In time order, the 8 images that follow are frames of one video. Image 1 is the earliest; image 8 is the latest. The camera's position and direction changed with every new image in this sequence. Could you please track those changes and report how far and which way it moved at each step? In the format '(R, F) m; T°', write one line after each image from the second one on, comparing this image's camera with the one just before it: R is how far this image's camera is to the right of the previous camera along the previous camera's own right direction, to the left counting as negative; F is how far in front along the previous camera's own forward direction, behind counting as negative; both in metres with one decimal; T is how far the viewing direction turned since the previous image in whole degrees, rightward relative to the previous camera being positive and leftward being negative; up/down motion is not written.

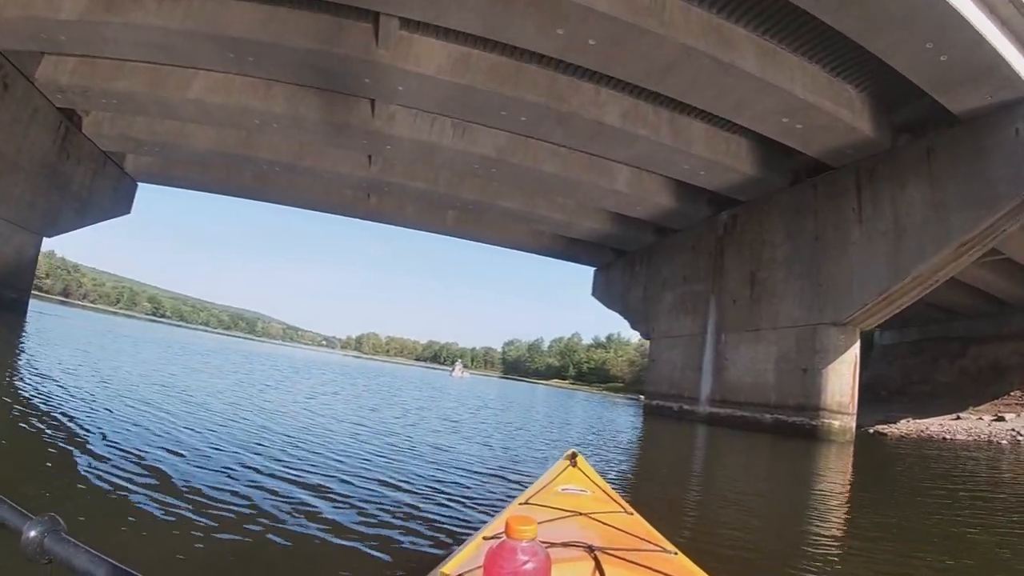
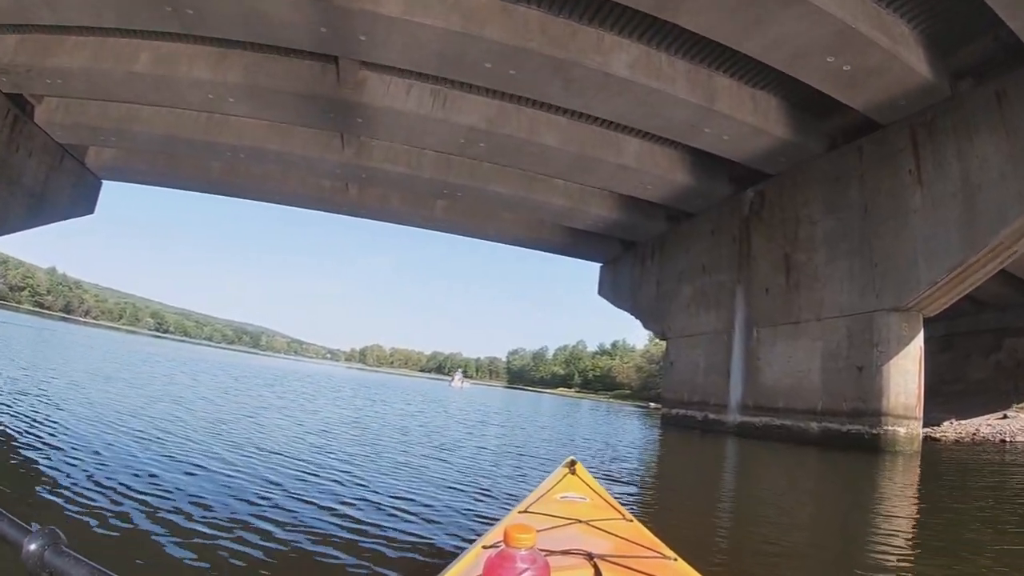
(+0.2, +2.4) m; 0°
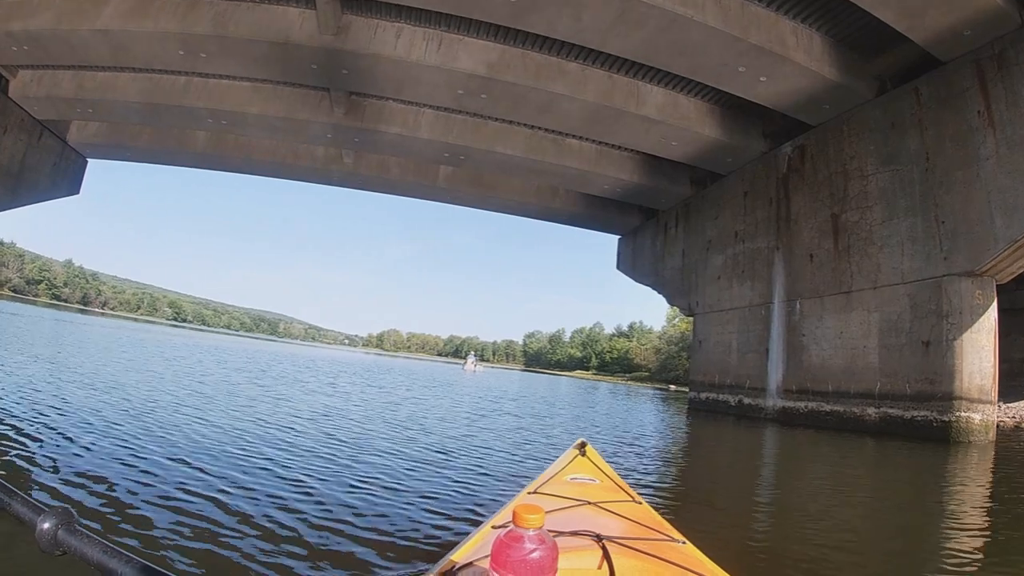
(+0.2, +1.6) m; -2°
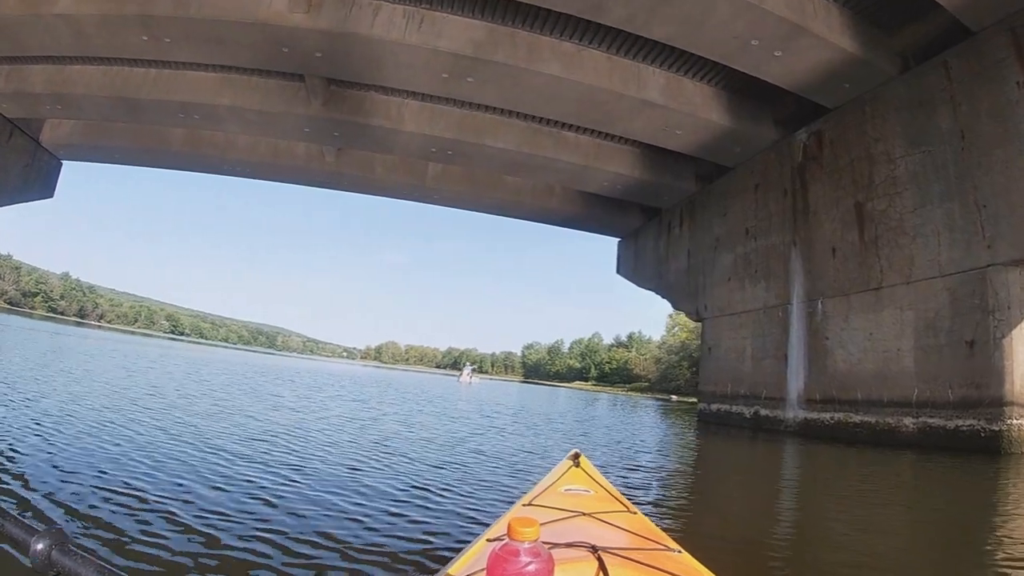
(+0.1, +1.2) m; 0°
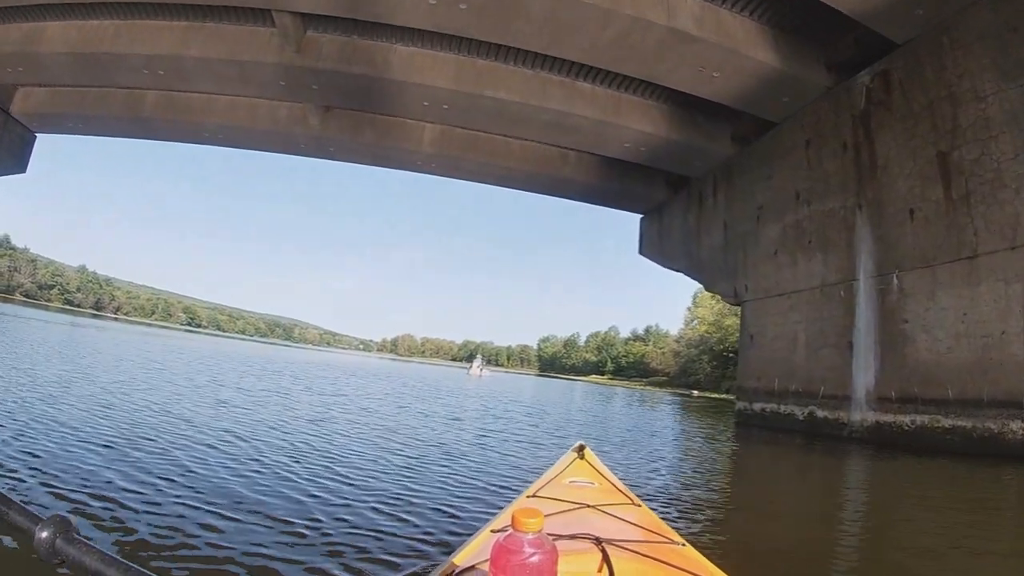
(+0.2, +2.0) m; -2°
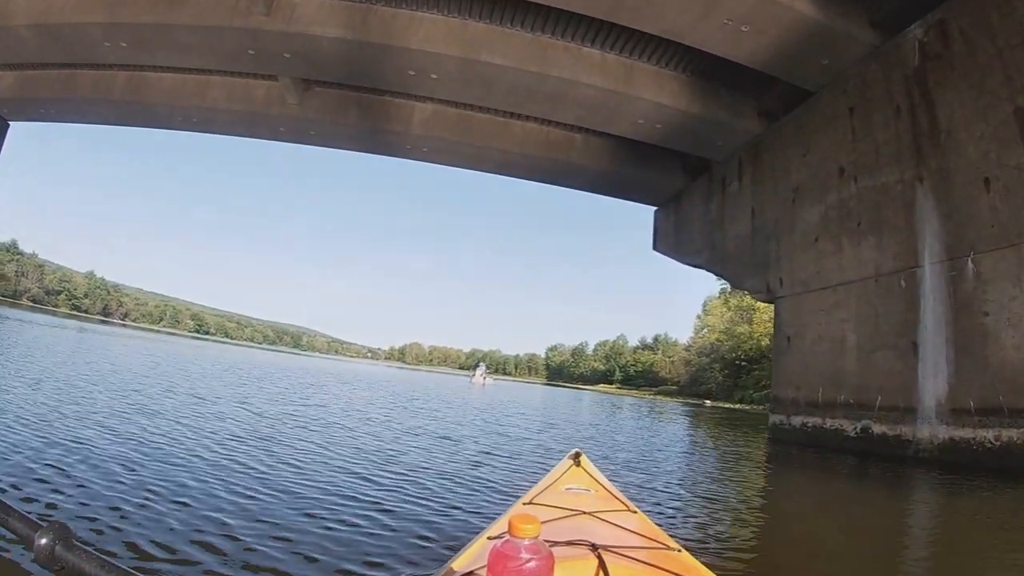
(+0.2, +1.5) m; -1°
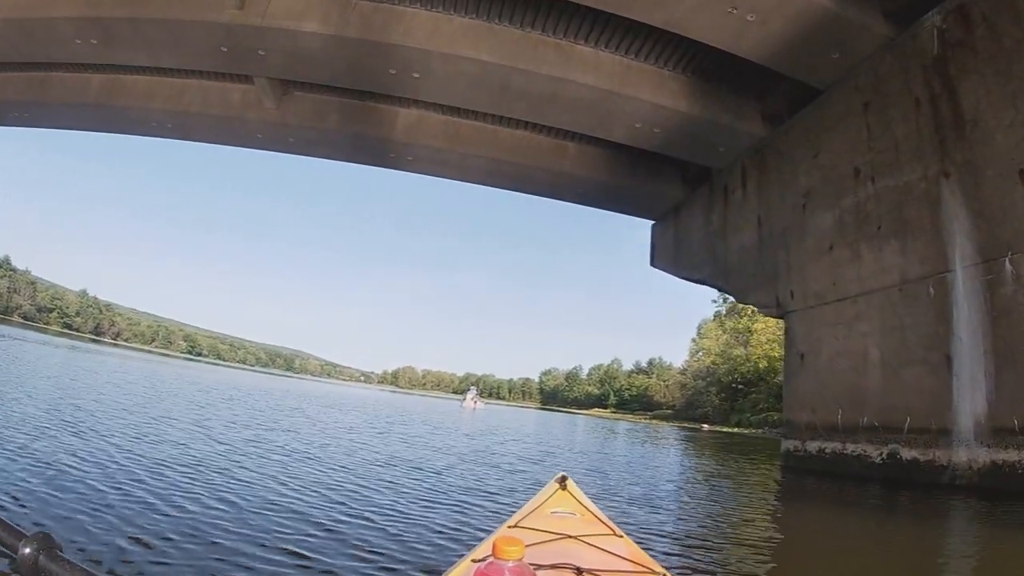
(+0.1, +0.8) m; +1°
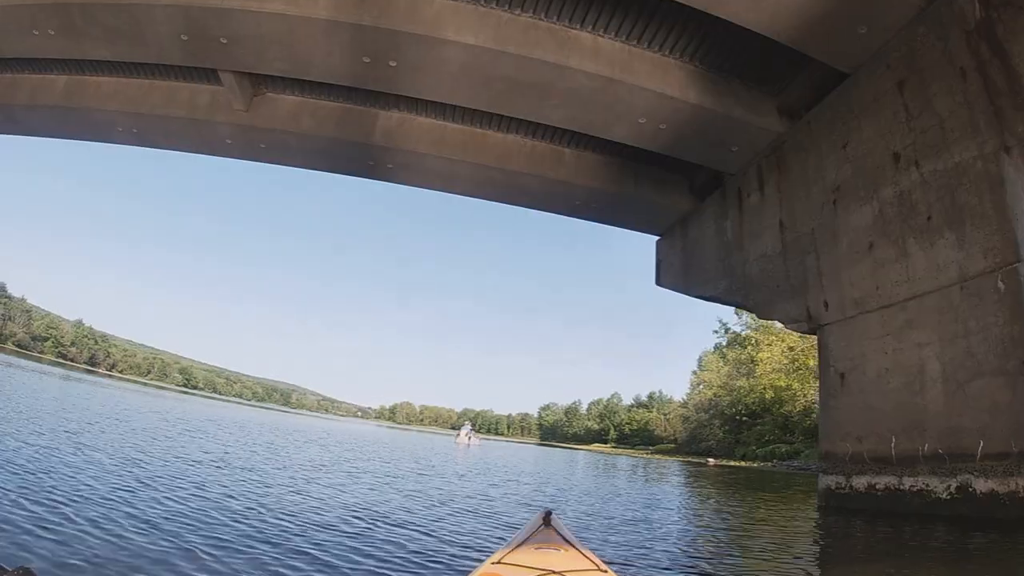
(+0.1, +1.2) m; 0°
